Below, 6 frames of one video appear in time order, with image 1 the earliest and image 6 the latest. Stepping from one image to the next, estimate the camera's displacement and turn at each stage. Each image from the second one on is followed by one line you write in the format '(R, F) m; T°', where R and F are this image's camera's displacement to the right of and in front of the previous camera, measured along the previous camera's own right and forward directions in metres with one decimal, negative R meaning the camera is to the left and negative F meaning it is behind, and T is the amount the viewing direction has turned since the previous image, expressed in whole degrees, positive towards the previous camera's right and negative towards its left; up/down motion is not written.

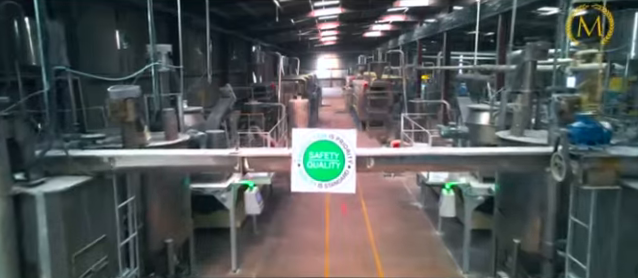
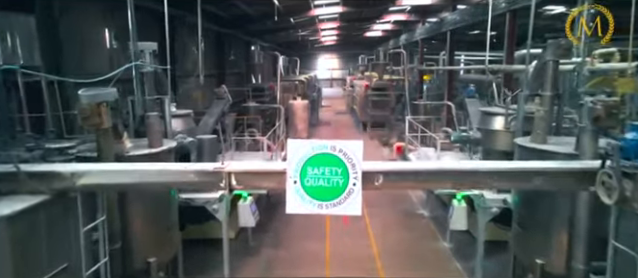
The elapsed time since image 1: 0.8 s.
(0.0, +0.3) m; 0°
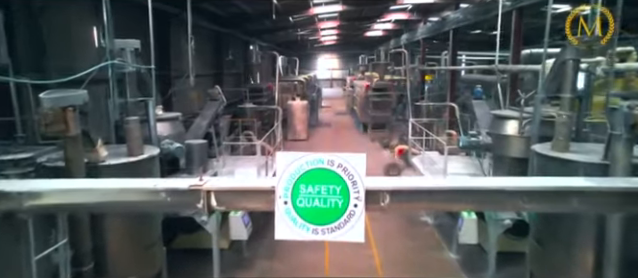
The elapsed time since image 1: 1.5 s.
(0.0, +0.3) m; 0°
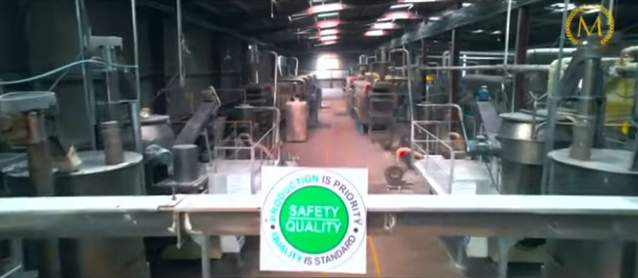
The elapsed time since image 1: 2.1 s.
(0.0, +0.2) m; 0°
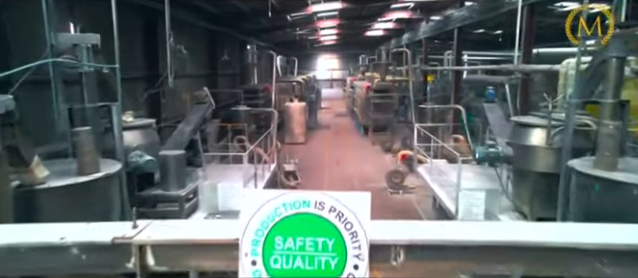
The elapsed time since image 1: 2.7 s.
(0.0, +0.2) m; 0°
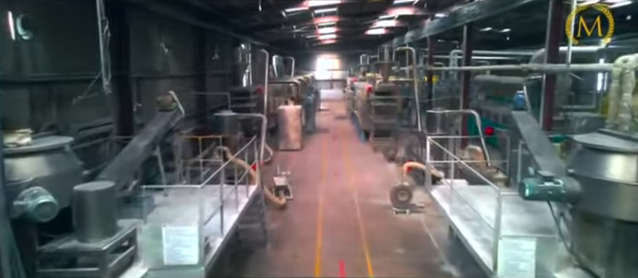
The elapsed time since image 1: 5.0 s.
(+0.1, +1.0) m; 0°
